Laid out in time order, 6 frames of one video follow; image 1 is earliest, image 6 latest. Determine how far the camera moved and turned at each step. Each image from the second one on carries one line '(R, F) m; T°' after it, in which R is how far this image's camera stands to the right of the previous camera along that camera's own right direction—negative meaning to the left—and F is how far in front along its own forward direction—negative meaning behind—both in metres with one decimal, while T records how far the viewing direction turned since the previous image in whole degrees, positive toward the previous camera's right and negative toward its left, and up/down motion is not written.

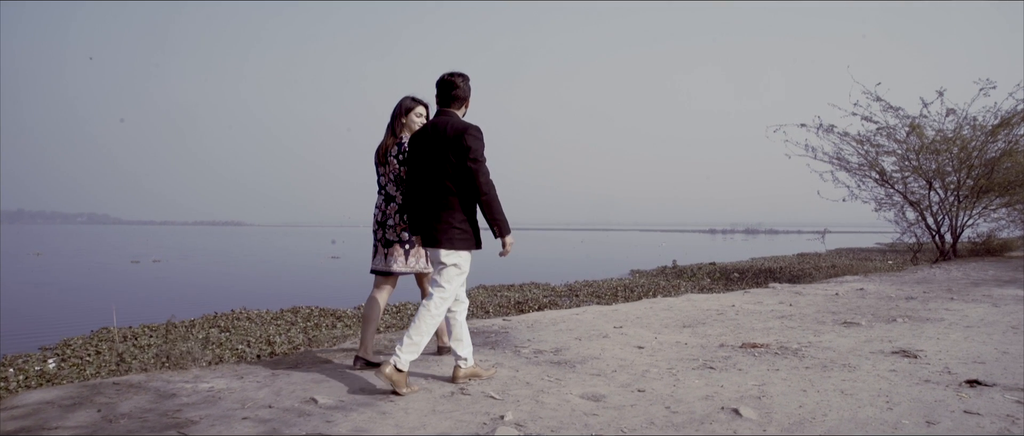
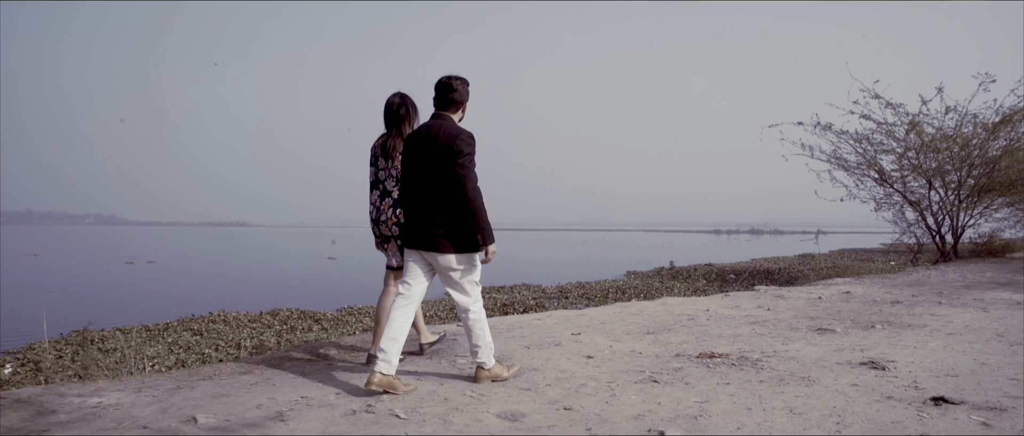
(+0.5, +0.4) m; 0°
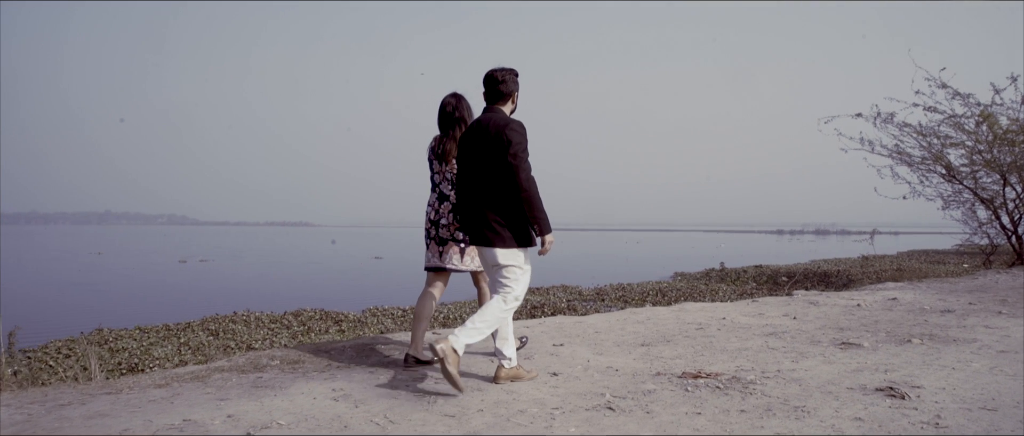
(+0.7, +0.7) m; -5°
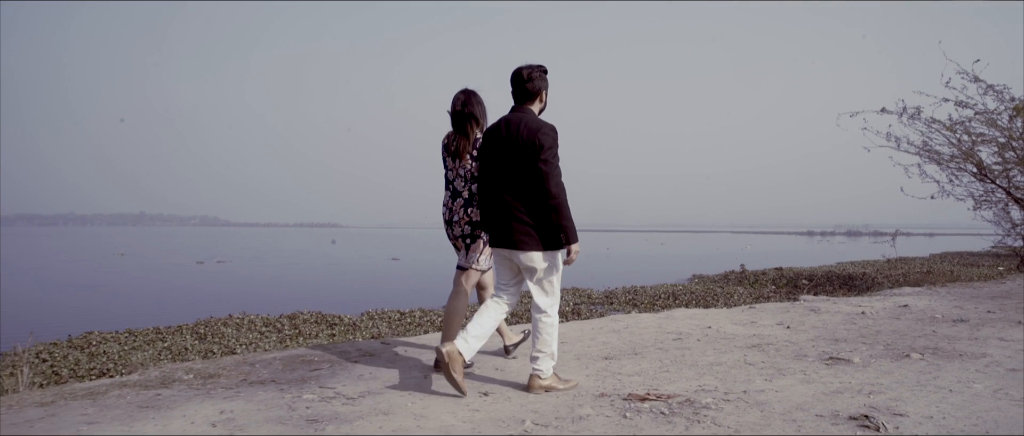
(+0.6, +0.5) m; -2°
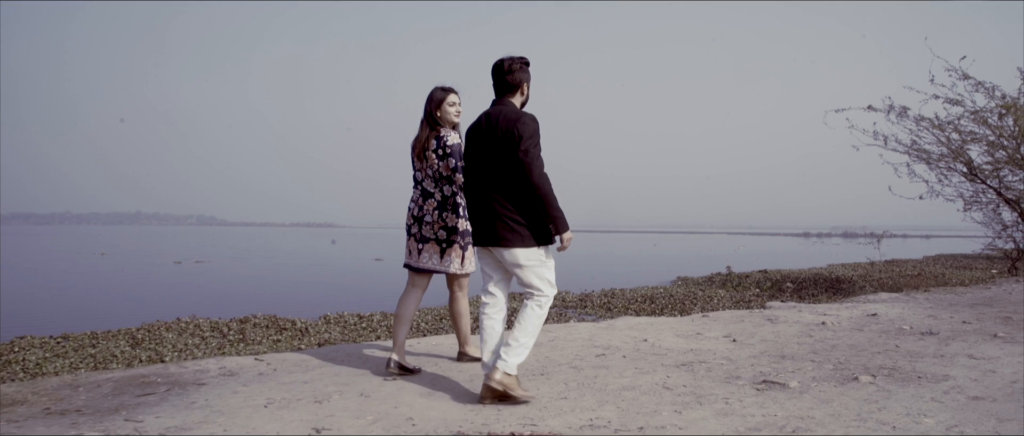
(+0.8, +0.8) m; 0°
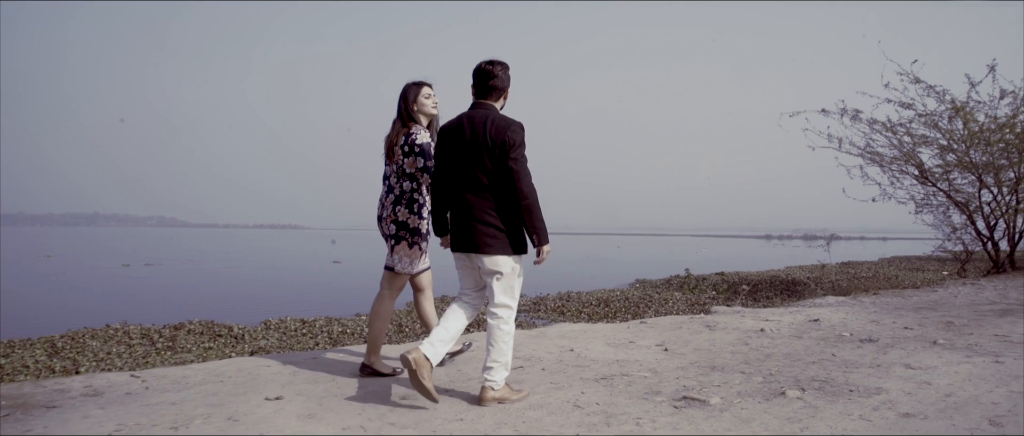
(+0.4, +0.4) m; +3°
